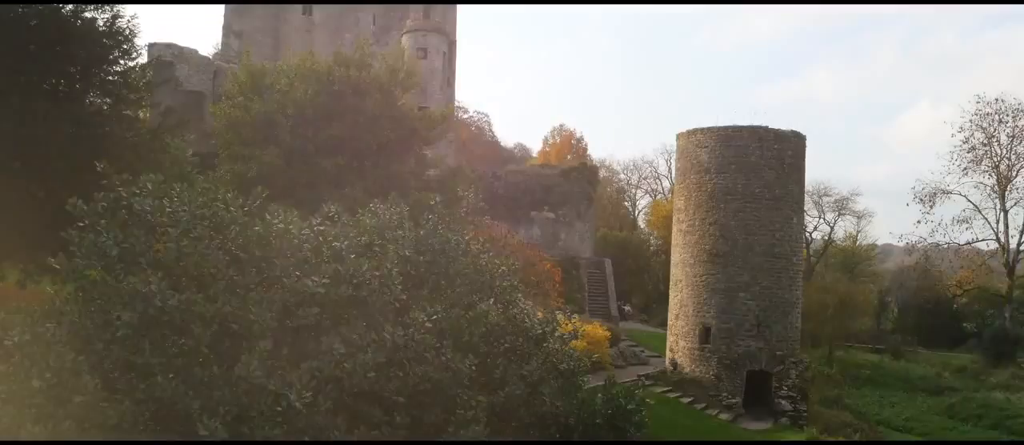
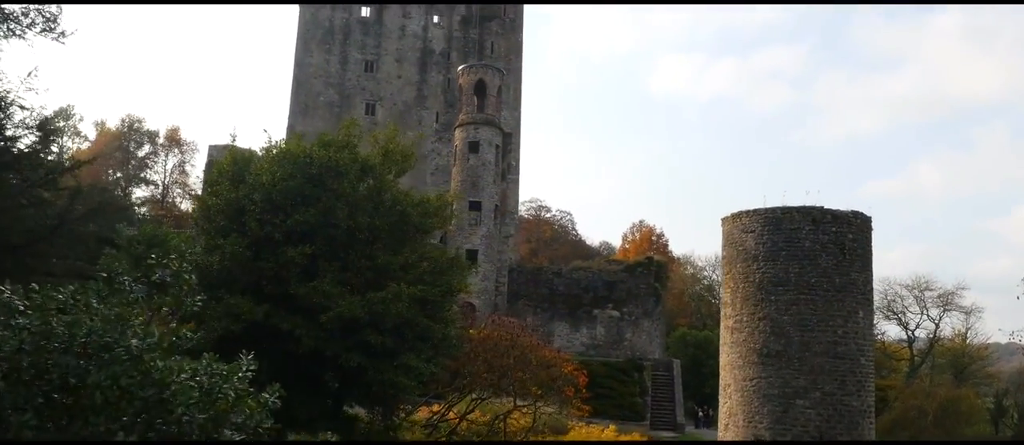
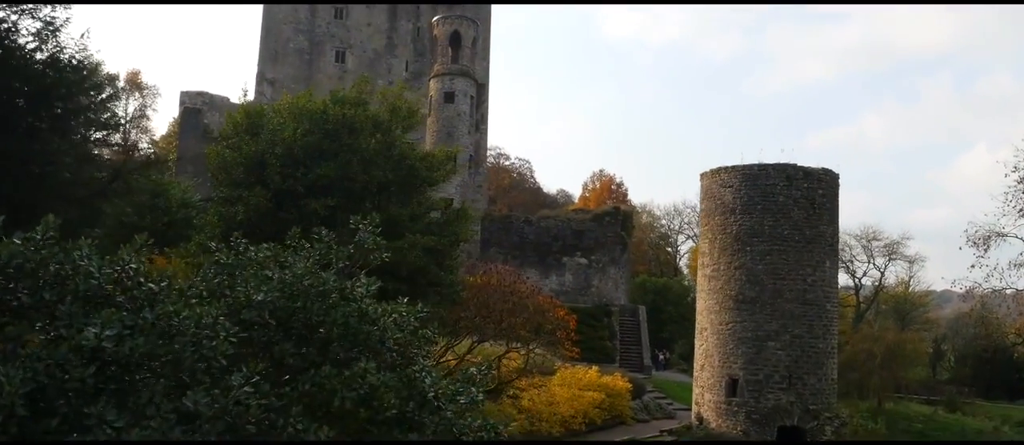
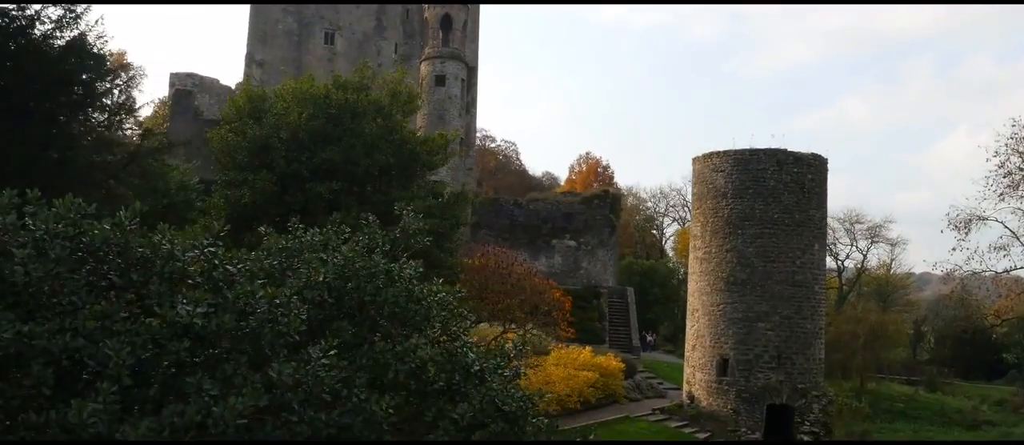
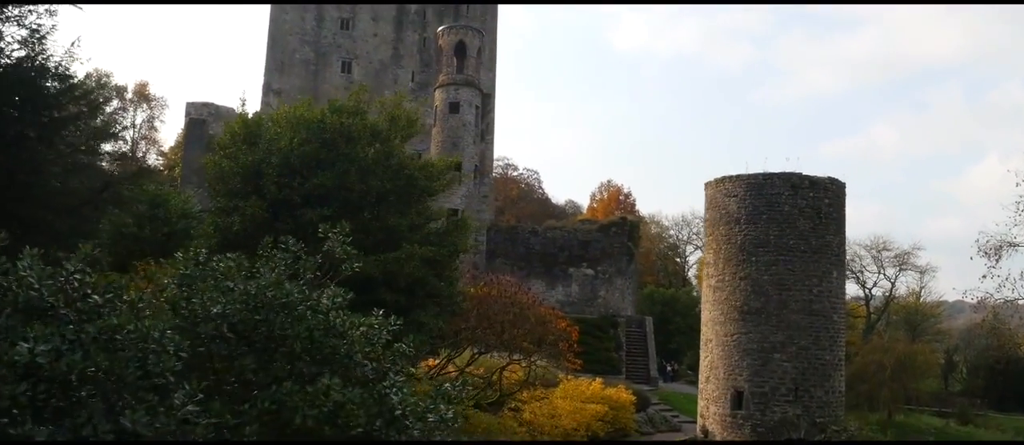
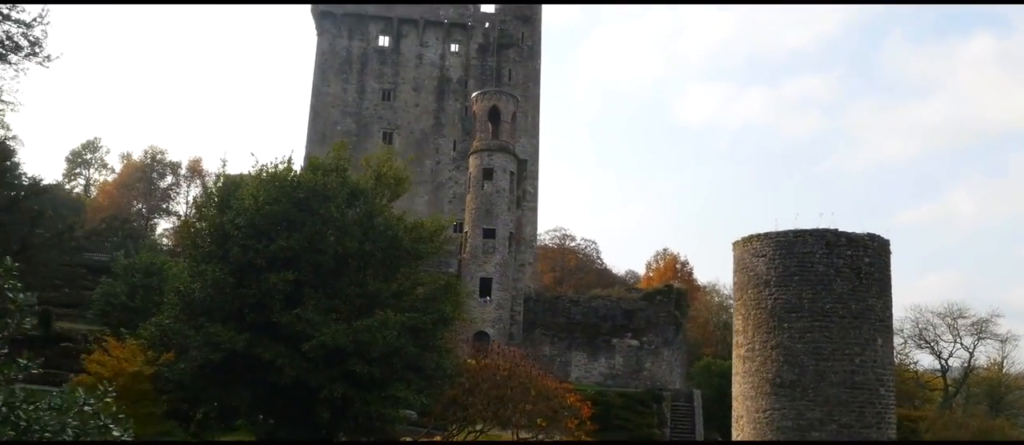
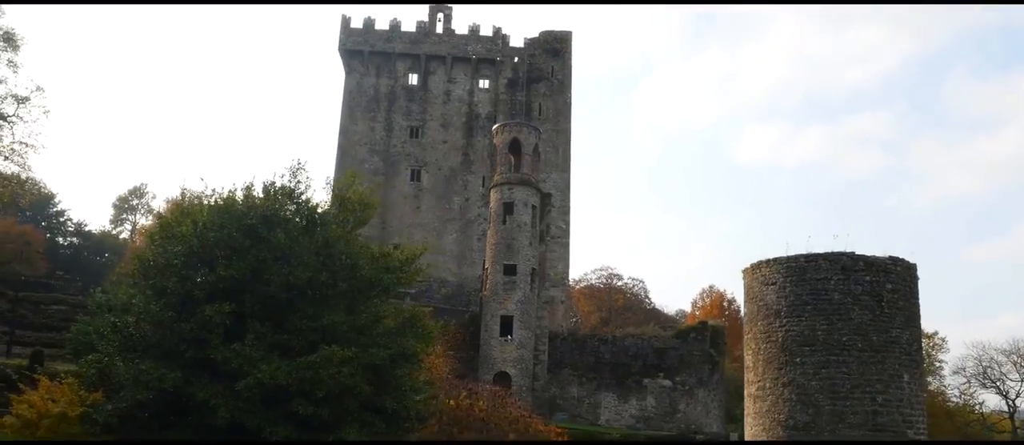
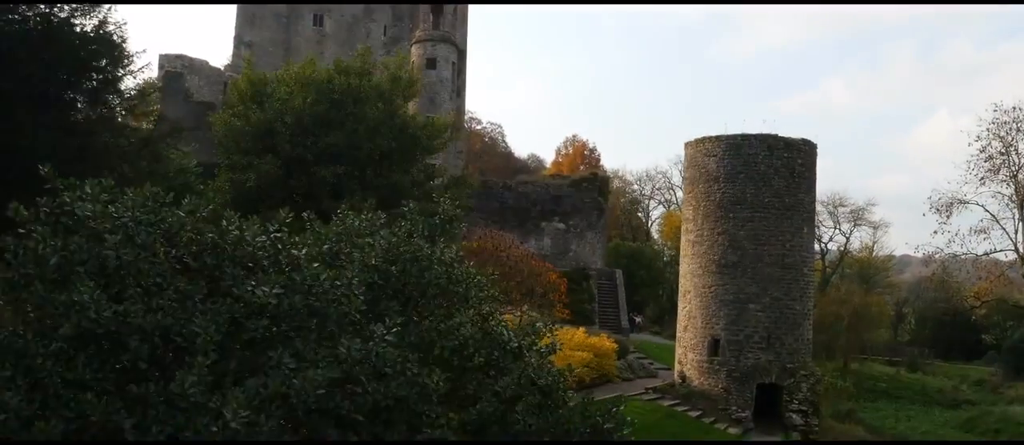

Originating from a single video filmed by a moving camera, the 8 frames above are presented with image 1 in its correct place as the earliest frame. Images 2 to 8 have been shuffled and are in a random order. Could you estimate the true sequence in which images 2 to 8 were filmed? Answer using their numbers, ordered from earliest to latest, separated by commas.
8, 4, 3, 5, 2, 6, 7
